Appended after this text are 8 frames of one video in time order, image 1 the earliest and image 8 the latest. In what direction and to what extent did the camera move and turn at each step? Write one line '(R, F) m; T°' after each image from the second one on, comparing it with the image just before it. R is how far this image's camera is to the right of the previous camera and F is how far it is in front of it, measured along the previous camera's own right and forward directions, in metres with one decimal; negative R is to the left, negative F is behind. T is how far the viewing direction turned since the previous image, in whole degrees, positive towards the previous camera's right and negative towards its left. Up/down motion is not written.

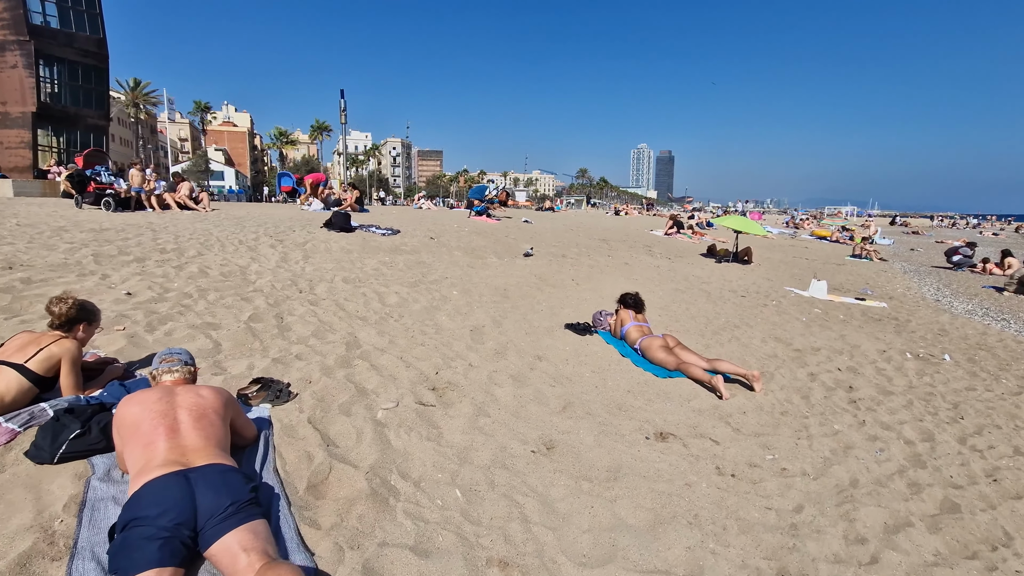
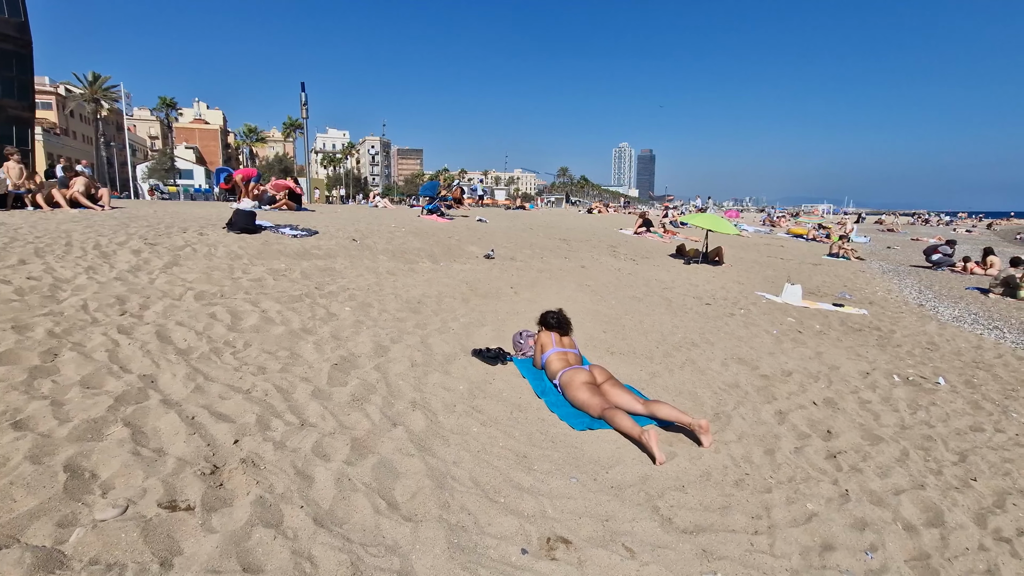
(+0.9, +1.4) m; +2°
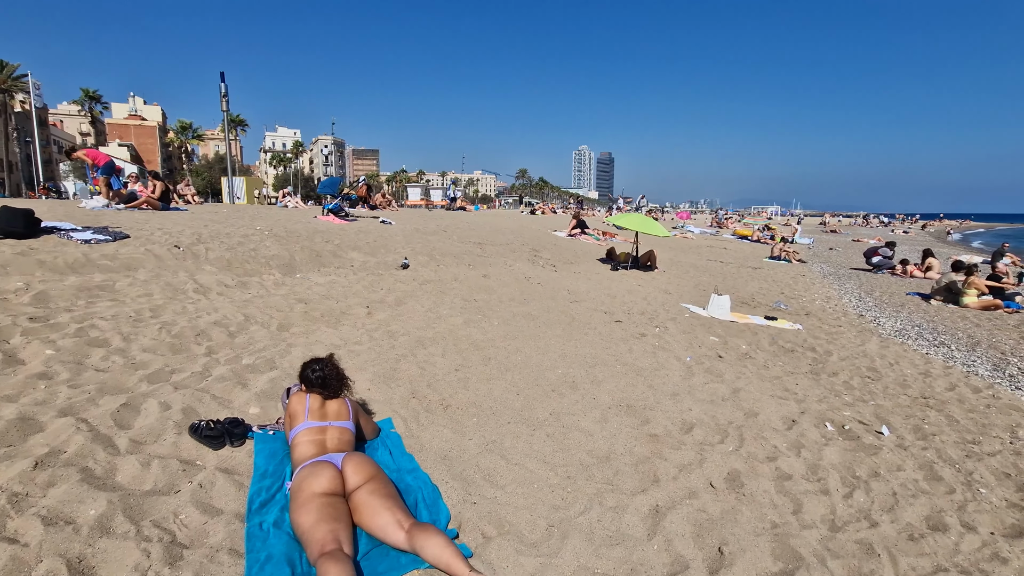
(+1.4, +1.7) m; +4°
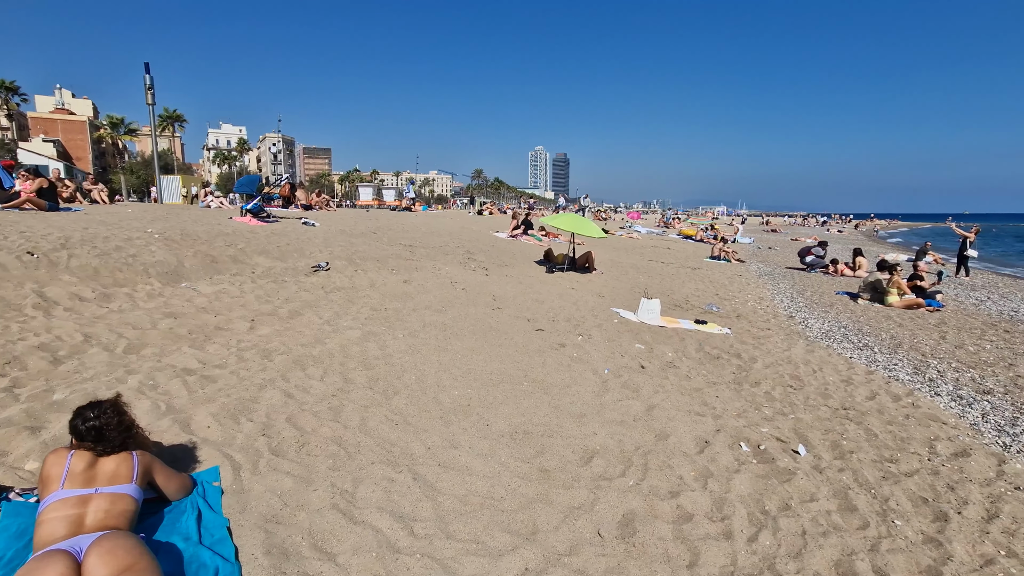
(+0.6, +0.6) m; +5°
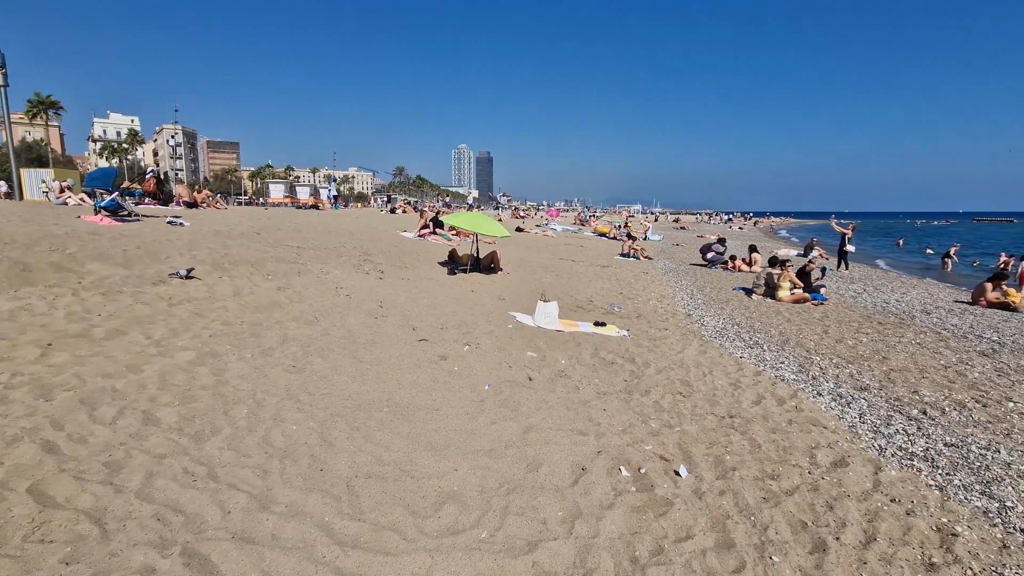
(+0.6, +0.6) m; +8°
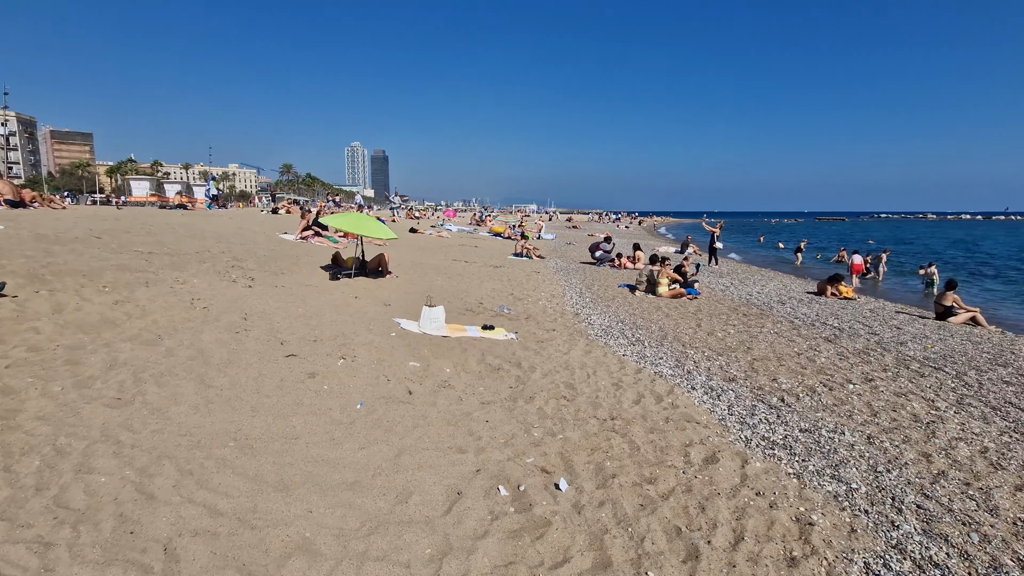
(+0.3, +0.3) m; +11°
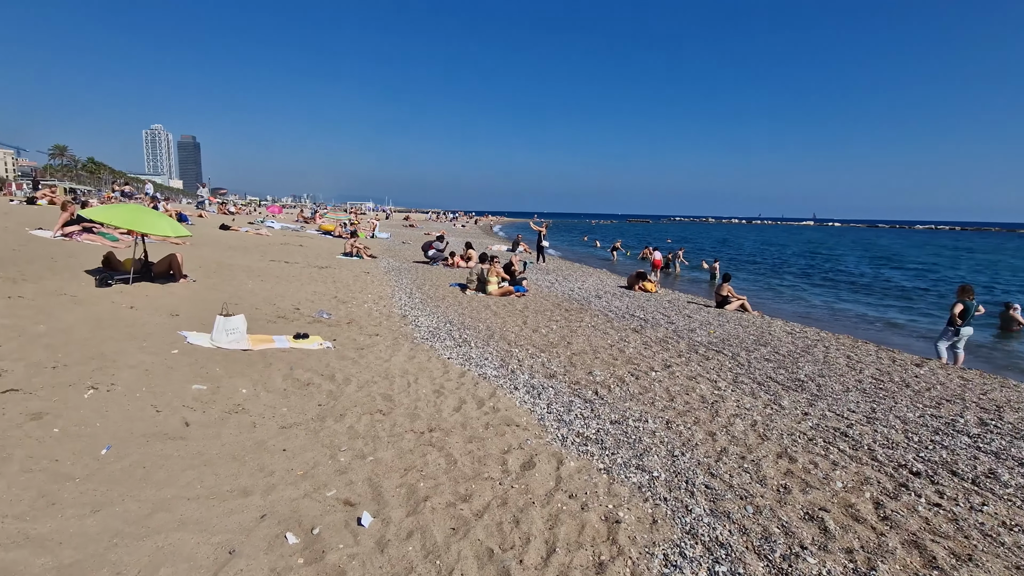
(+0.3, +0.3) m; +18°
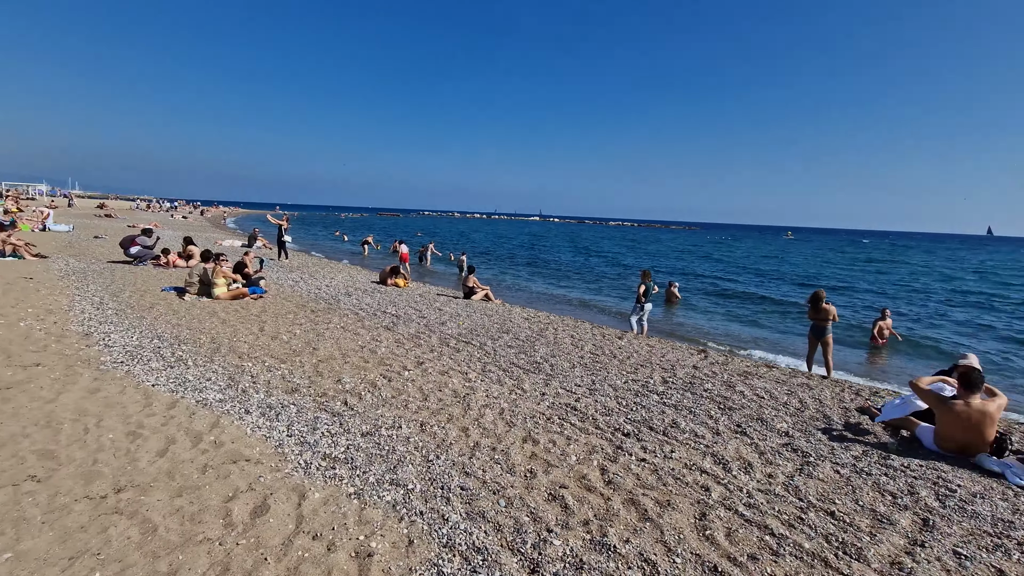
(+0.1, +0.3) m; +27°
